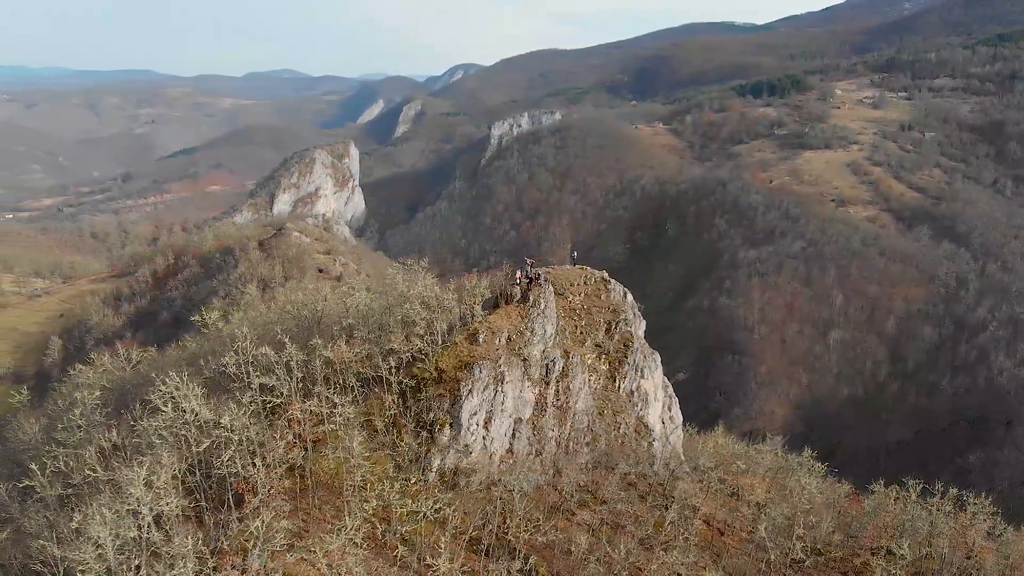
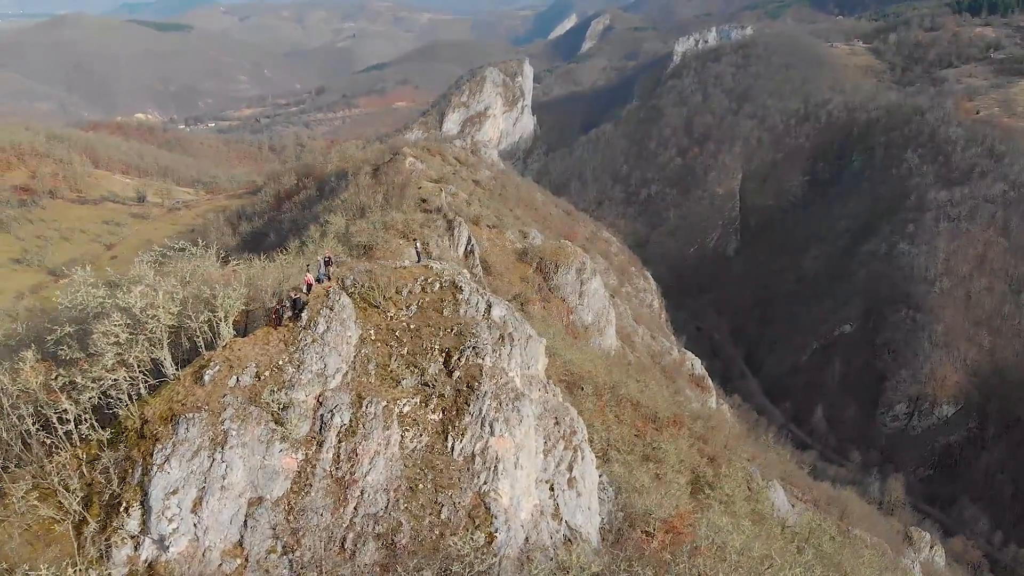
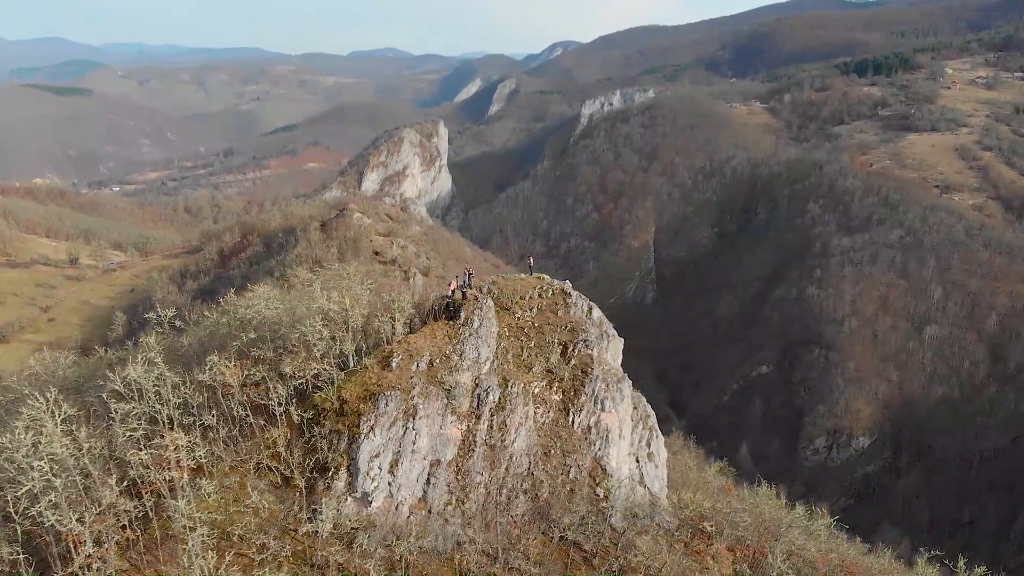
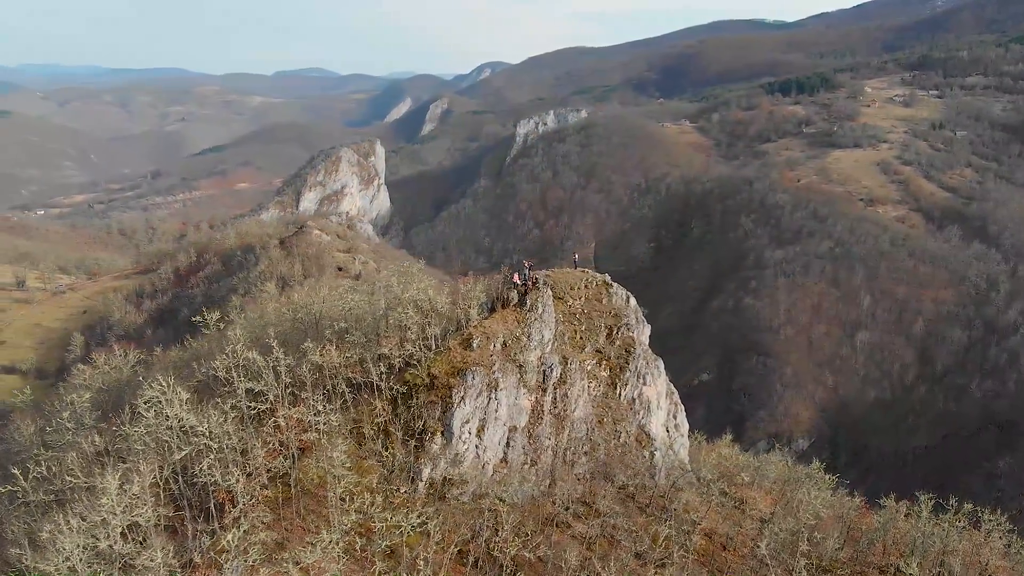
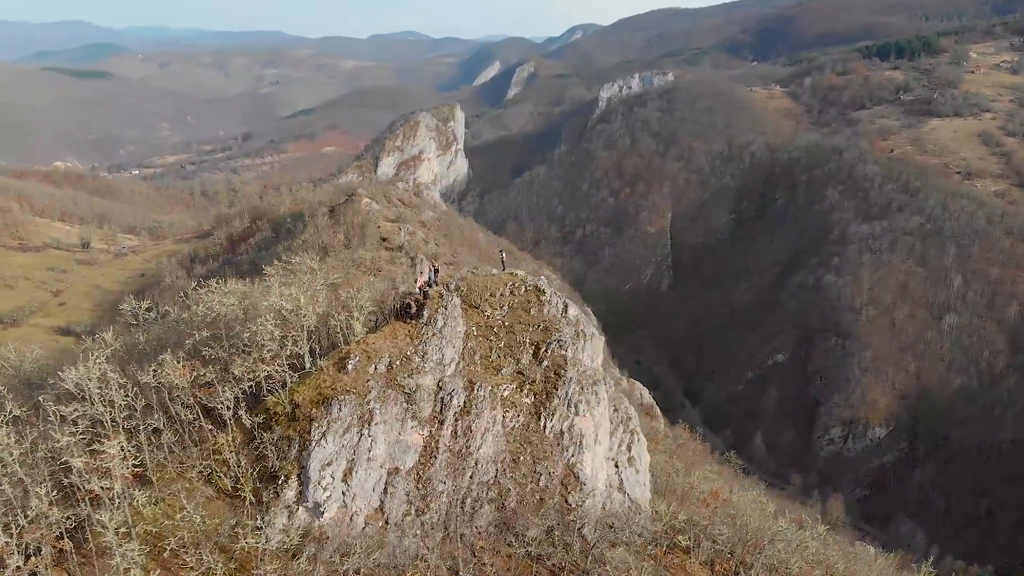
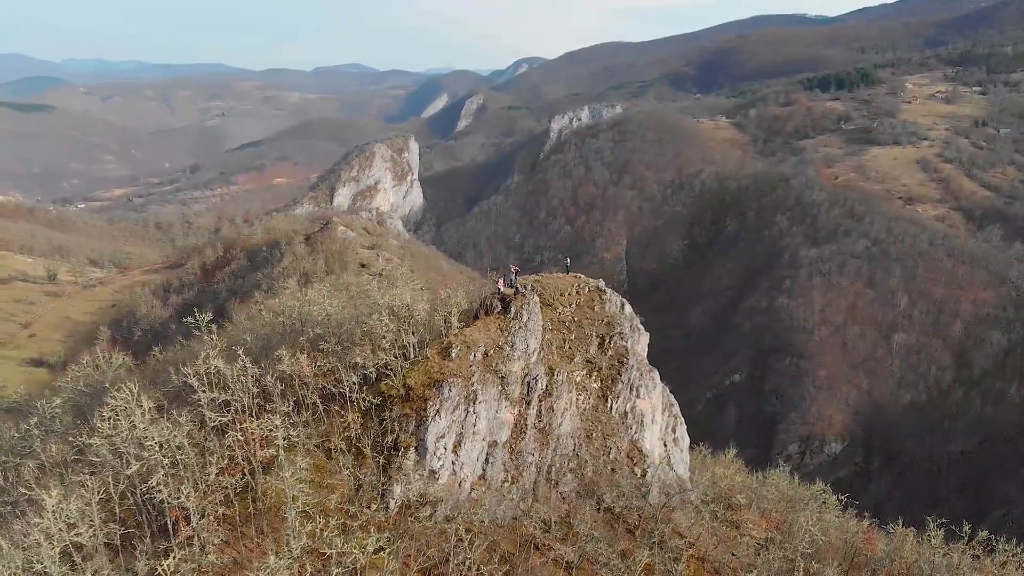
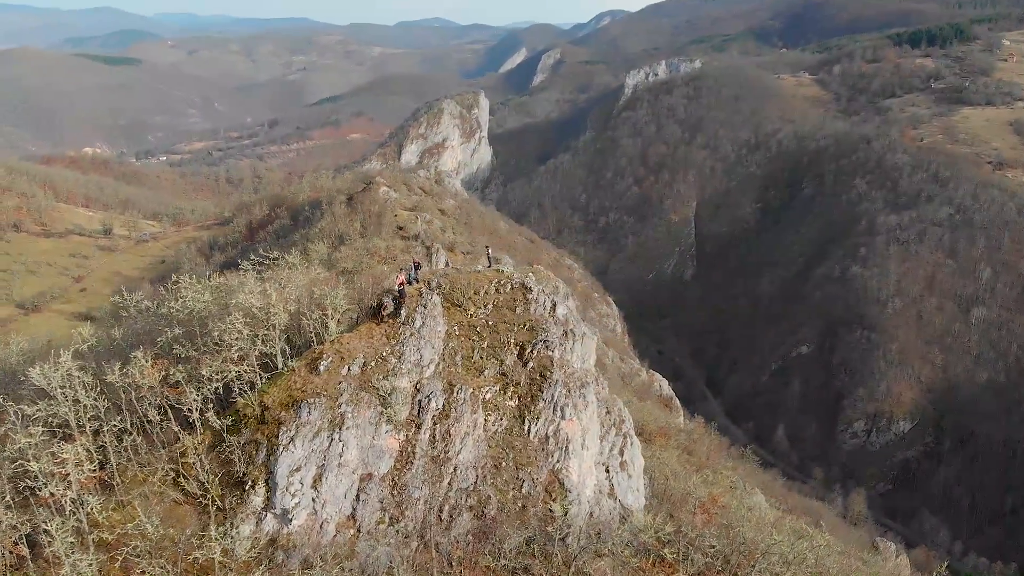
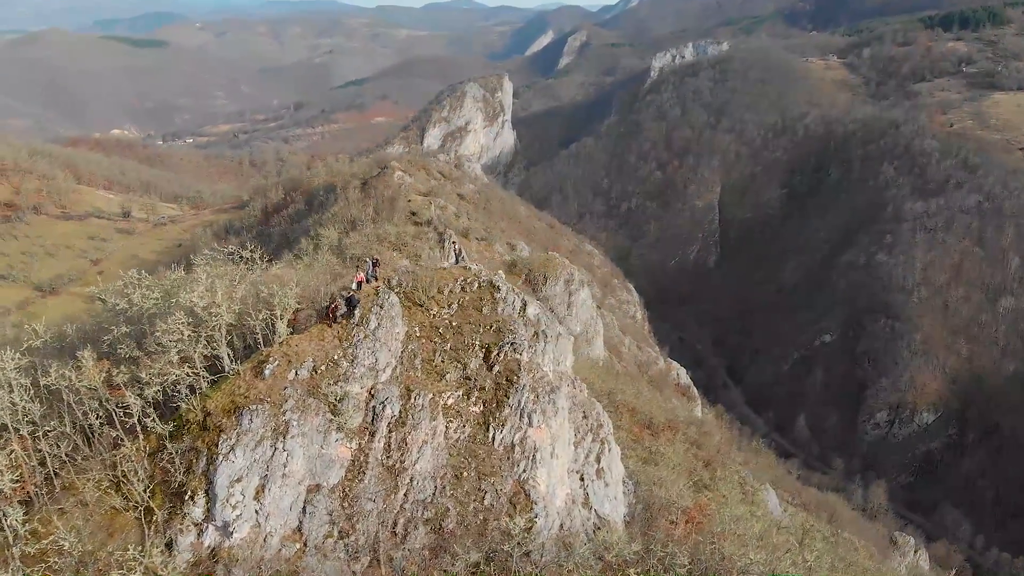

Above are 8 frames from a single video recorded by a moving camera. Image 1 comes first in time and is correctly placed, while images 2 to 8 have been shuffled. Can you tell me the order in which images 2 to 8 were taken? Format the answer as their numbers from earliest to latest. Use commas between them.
4, 6, 3, 5, 7, 8, 2
